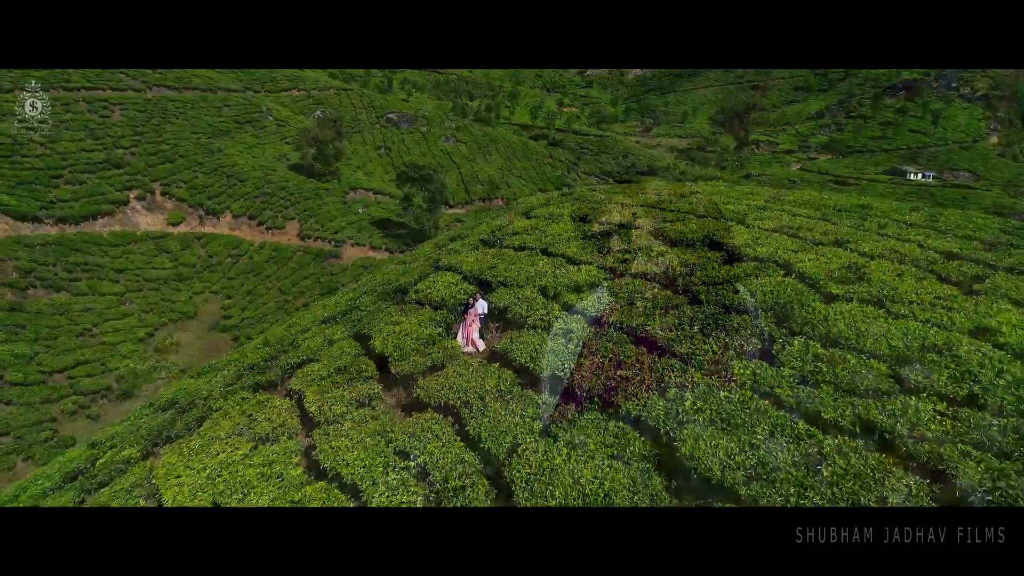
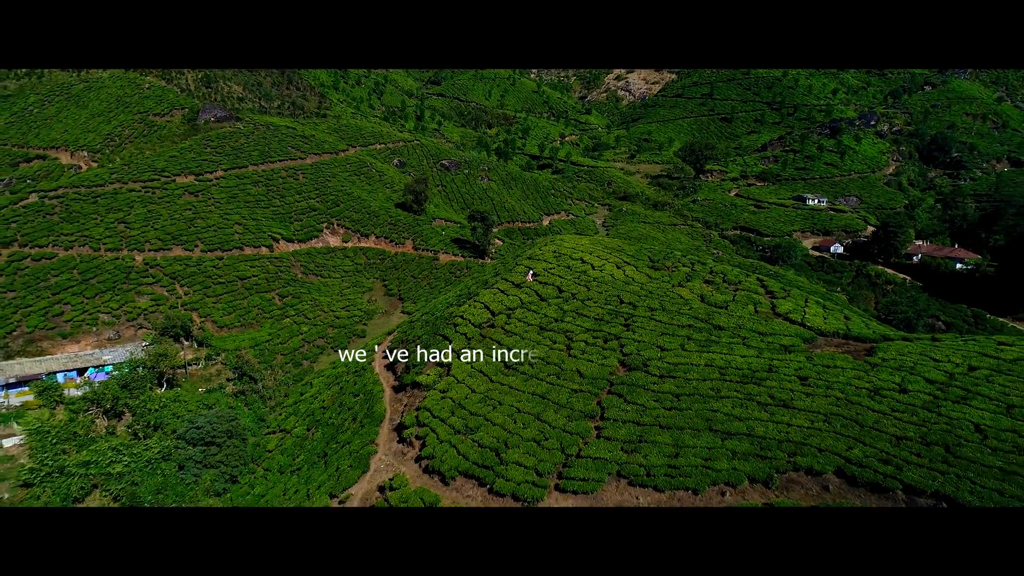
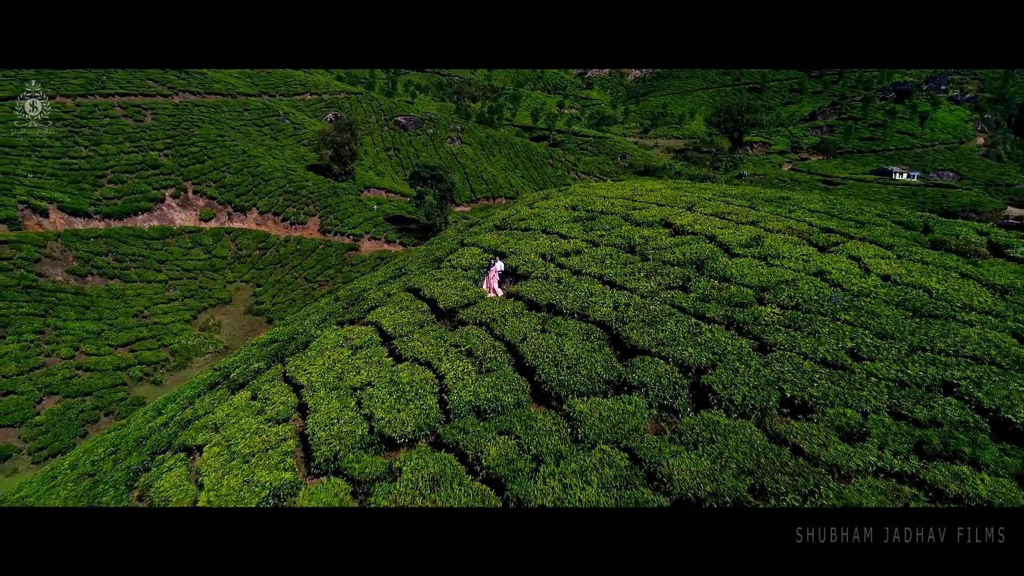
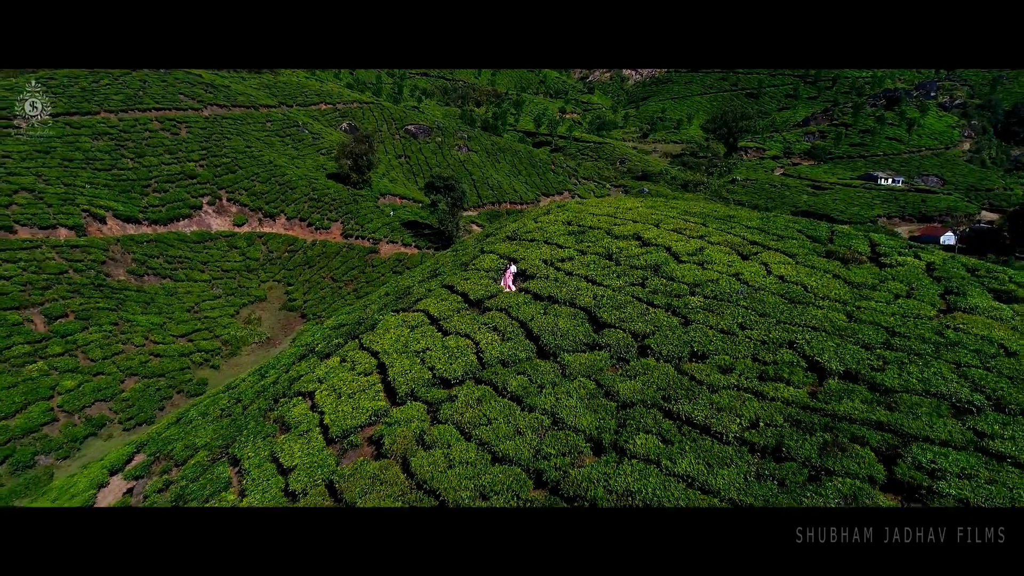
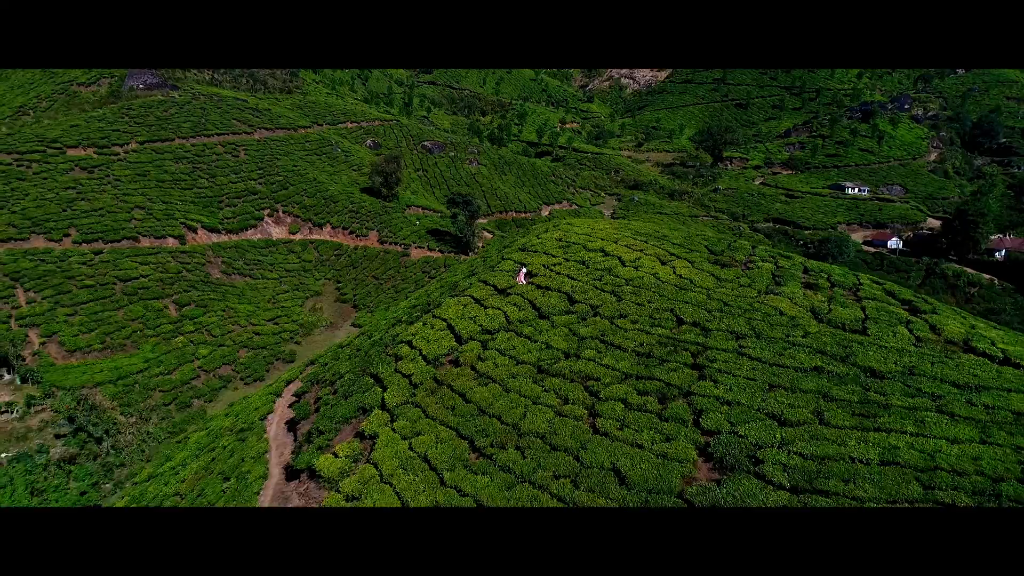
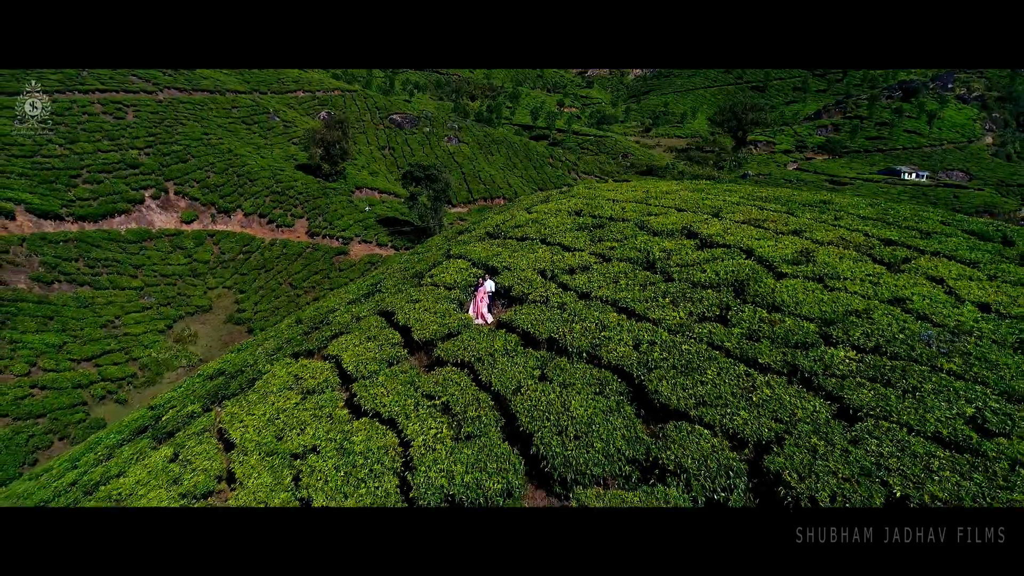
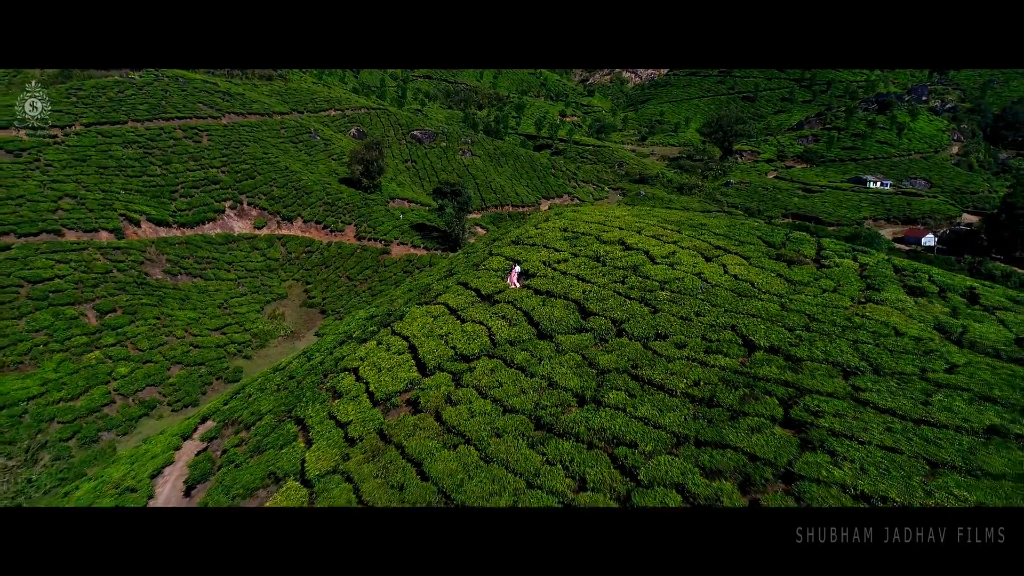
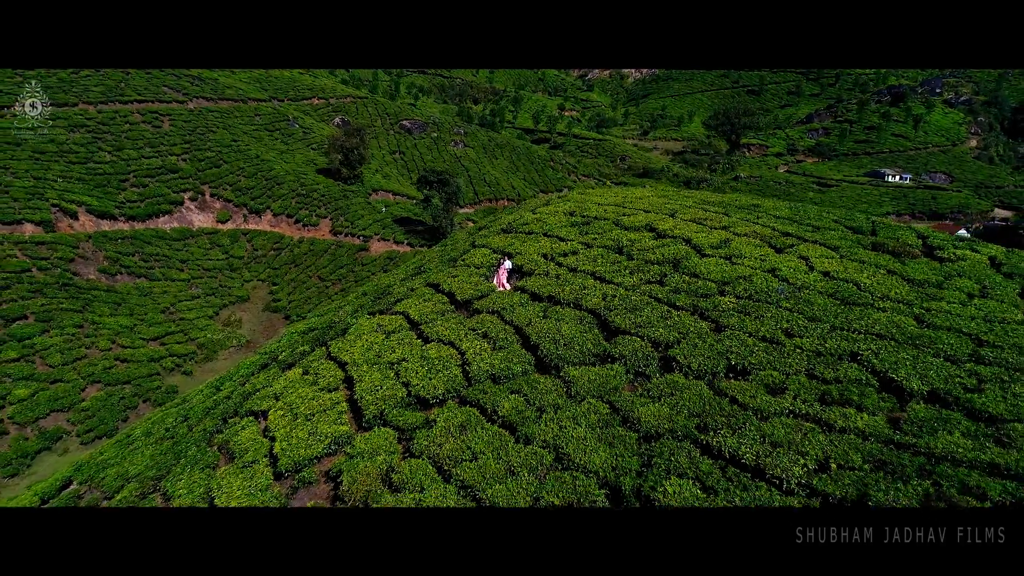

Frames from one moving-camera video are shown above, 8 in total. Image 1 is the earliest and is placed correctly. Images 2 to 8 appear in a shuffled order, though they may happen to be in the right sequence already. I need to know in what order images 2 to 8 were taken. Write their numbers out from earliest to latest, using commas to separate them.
6, 3, 8, 4, 7, 5, 2
